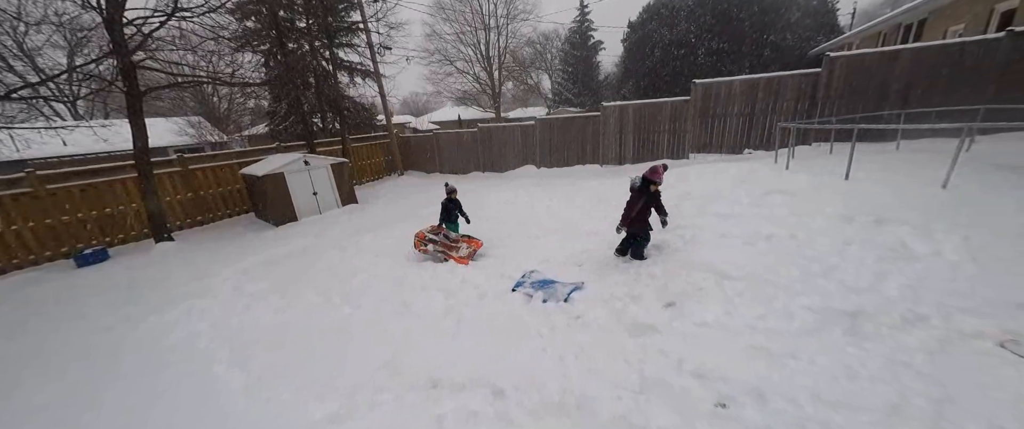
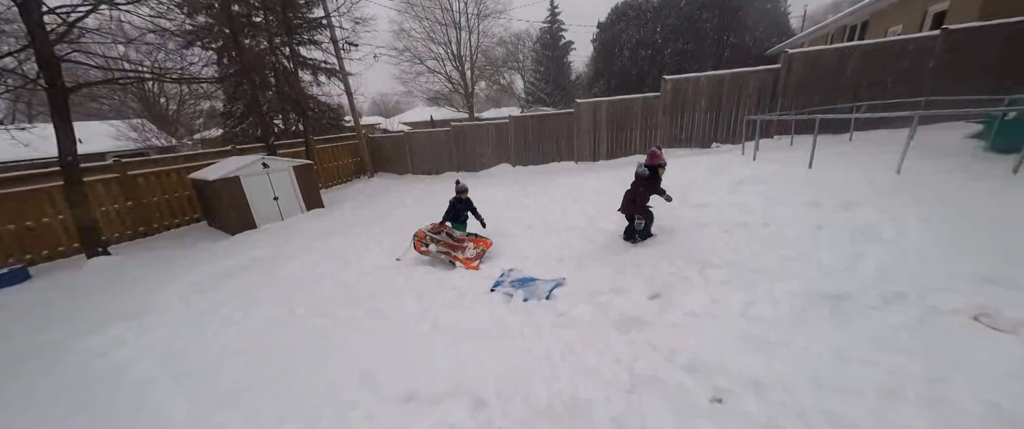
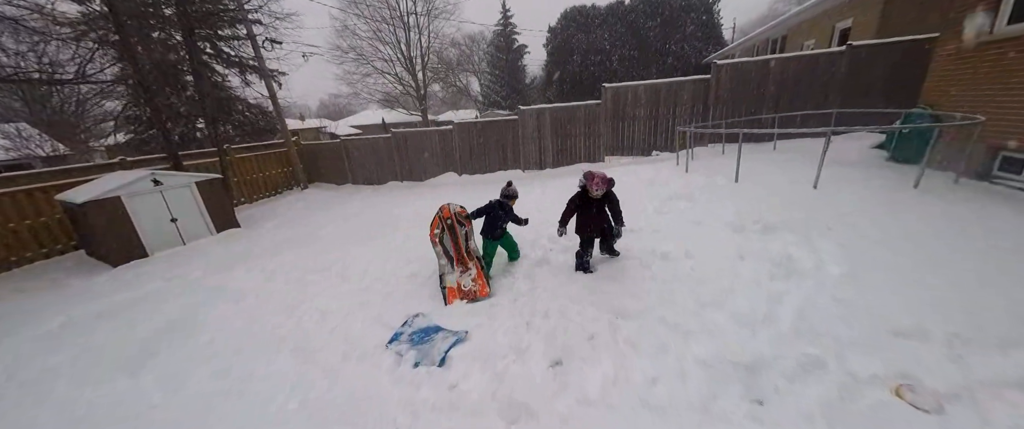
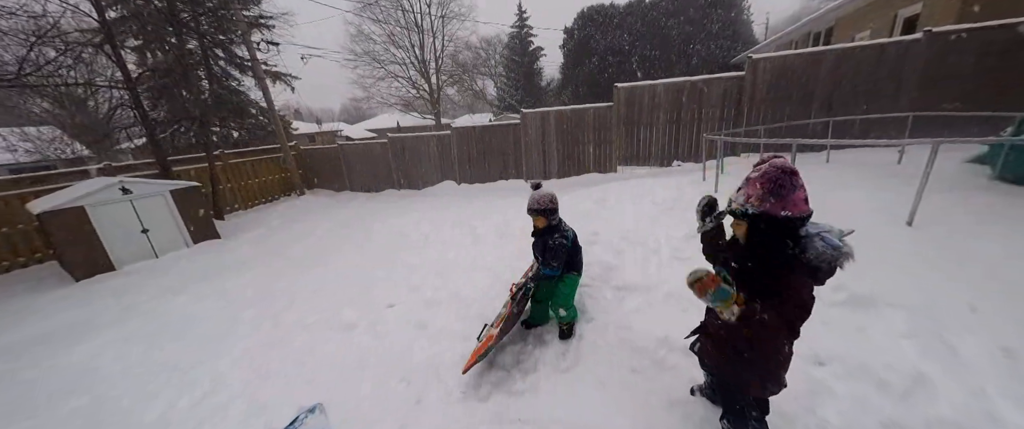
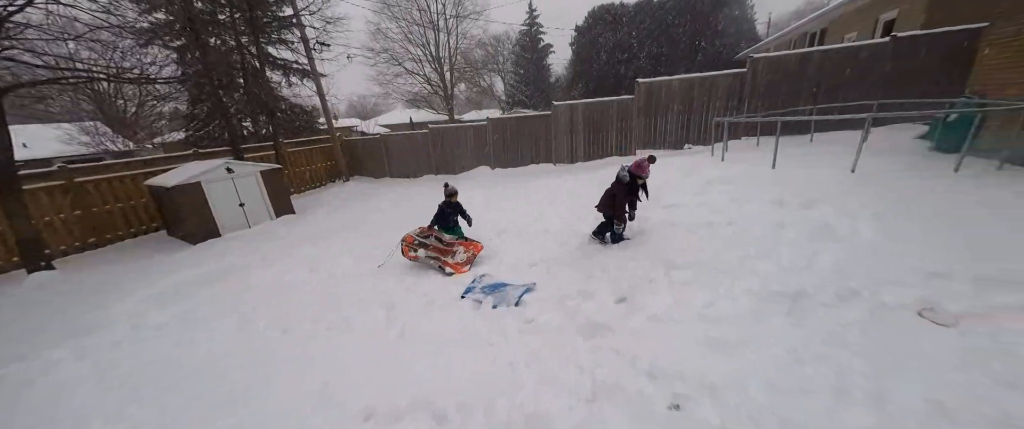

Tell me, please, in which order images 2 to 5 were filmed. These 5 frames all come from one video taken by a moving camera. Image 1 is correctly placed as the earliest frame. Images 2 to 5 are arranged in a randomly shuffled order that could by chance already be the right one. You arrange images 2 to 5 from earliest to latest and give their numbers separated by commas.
2, 5, 3, 4
